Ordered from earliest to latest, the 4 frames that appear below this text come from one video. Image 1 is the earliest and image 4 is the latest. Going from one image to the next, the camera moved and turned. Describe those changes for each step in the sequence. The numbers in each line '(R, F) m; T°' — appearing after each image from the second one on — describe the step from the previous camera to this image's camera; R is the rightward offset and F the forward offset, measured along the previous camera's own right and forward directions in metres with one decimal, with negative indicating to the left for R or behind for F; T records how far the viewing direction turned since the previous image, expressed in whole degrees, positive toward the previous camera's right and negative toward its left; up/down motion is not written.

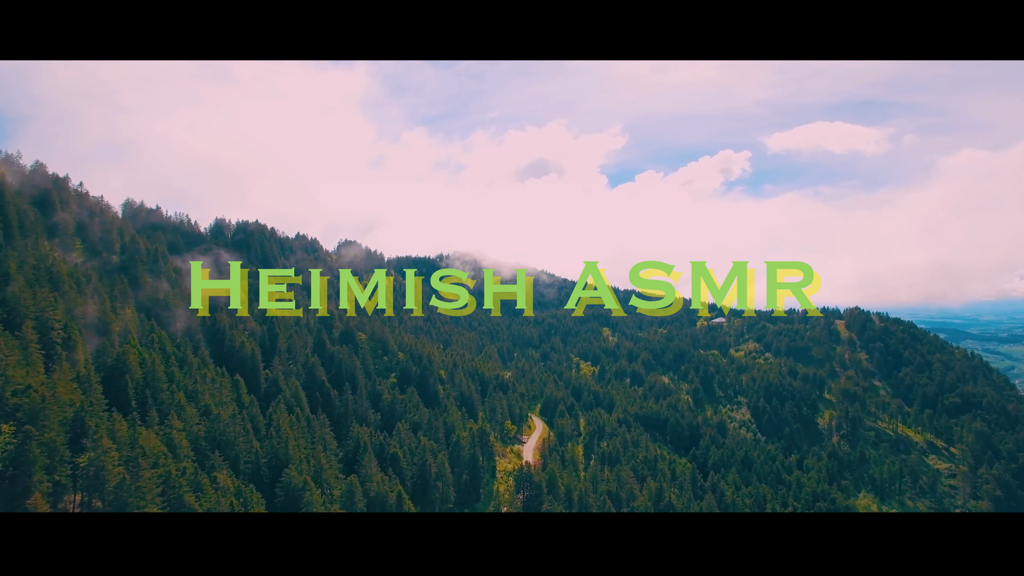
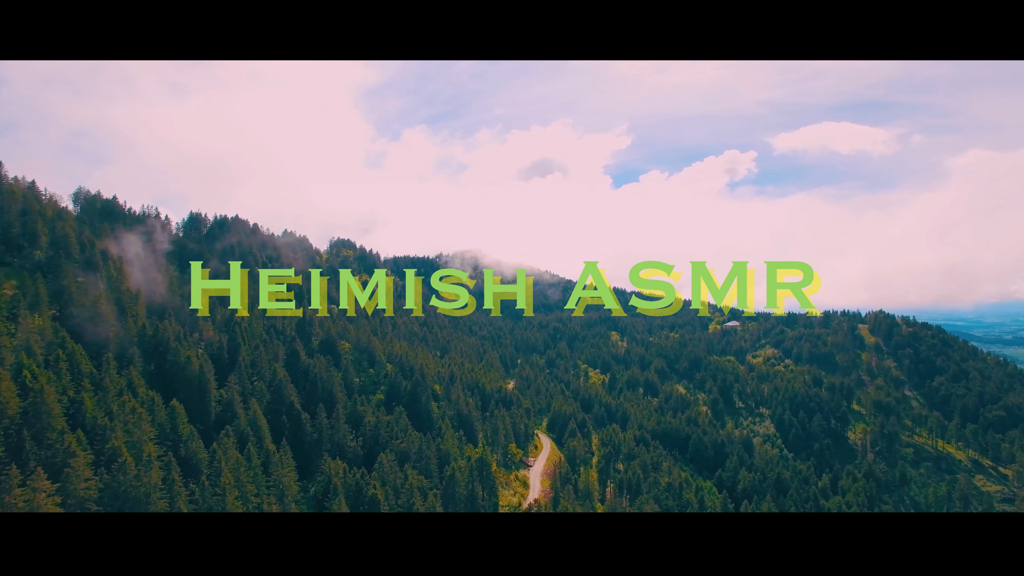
(-0.6, +10.9) m; 0°
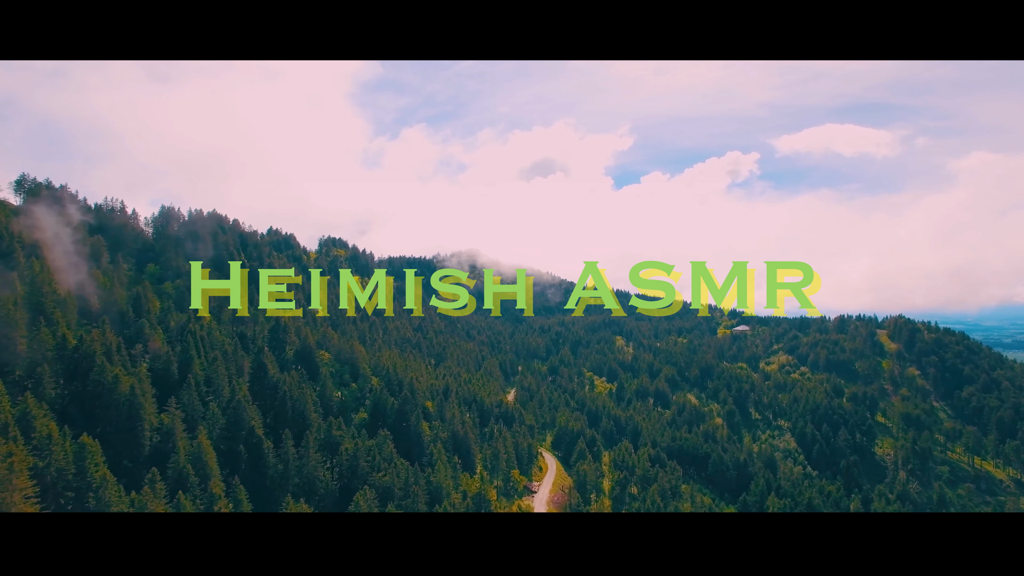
(-0.4, +9.0) m; 0°
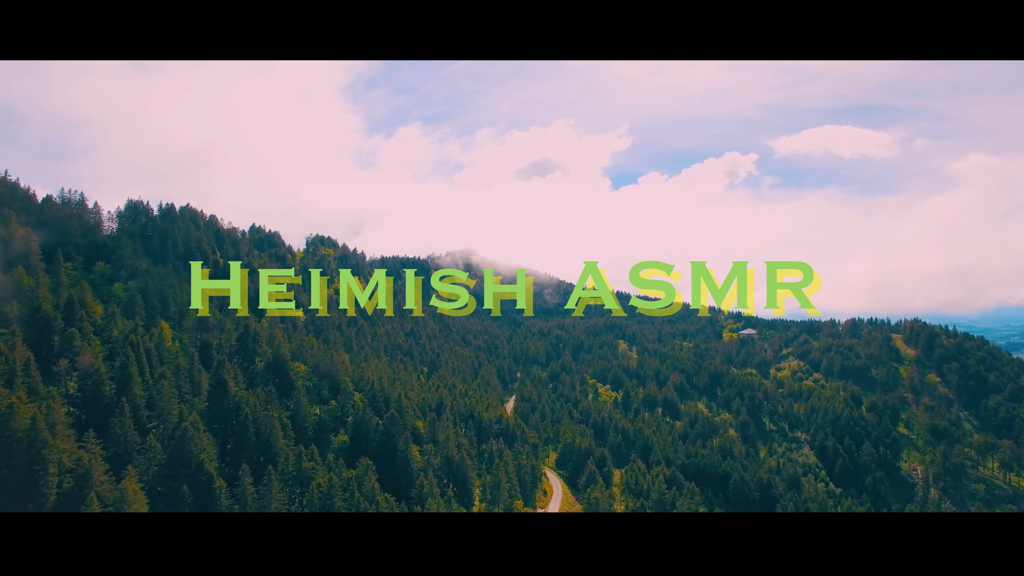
(-0.7, +8.2) m; 0°
